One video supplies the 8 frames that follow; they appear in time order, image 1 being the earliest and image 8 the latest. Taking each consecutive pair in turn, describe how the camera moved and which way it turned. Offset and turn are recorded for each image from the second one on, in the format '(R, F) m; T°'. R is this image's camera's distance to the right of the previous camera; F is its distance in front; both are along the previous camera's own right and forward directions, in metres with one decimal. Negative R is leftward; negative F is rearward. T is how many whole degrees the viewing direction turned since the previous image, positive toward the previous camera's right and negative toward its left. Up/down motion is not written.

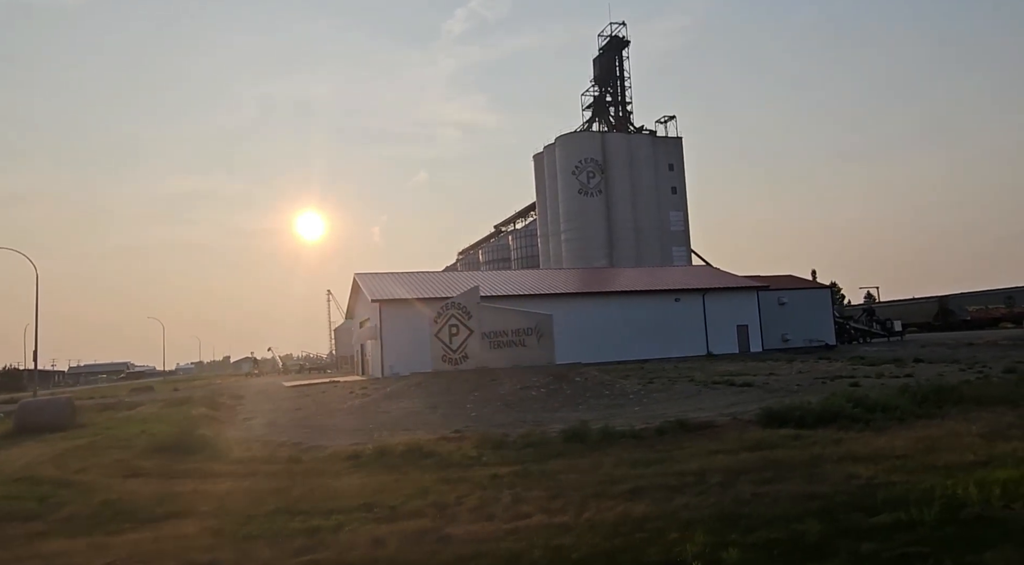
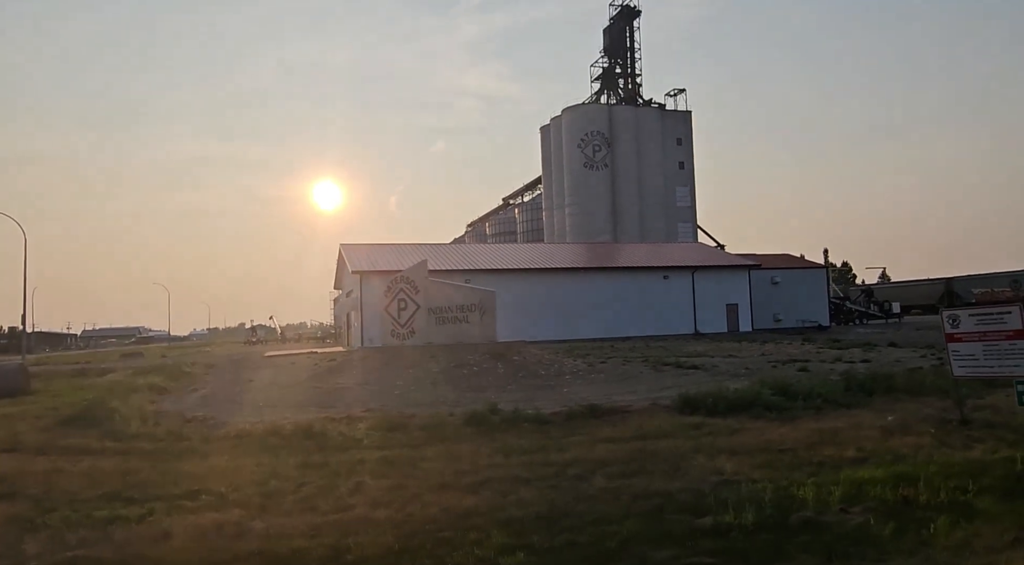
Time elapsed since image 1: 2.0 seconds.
(+1.7, +0.4) m; 0°
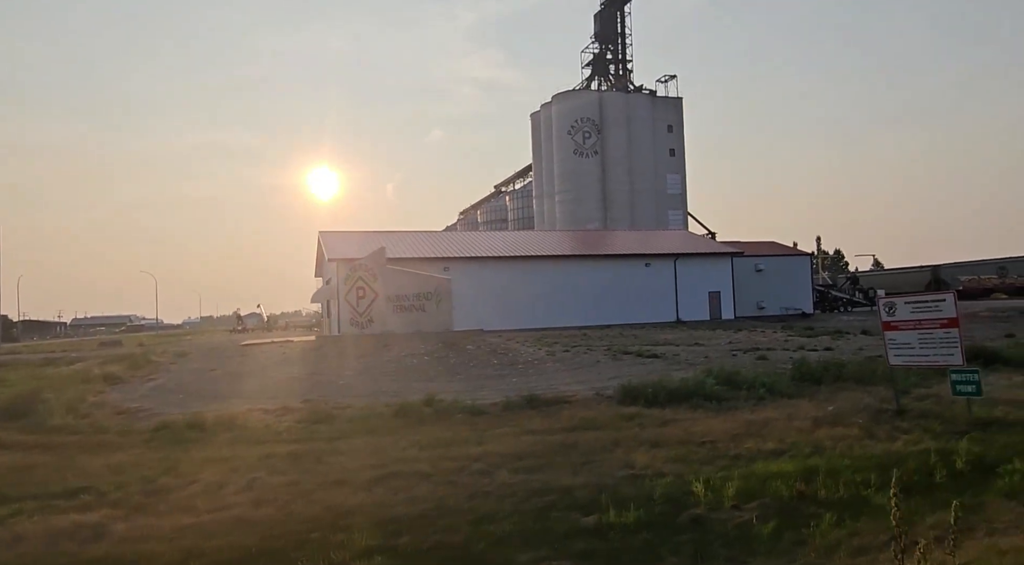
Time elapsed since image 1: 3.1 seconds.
(+0.9, +0.3) m; +1°
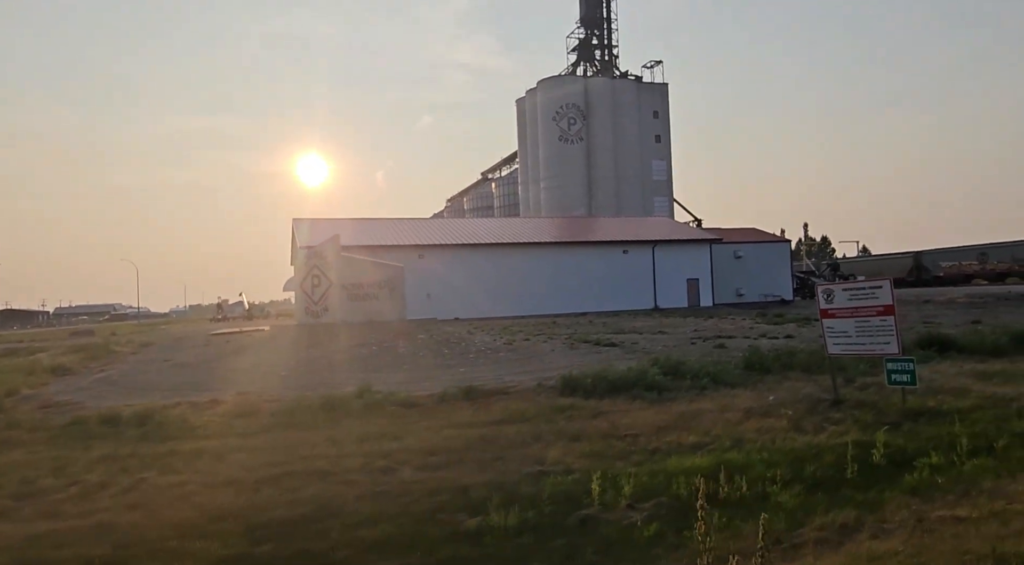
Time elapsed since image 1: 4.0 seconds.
(+0.9, +0.4) m; +1°
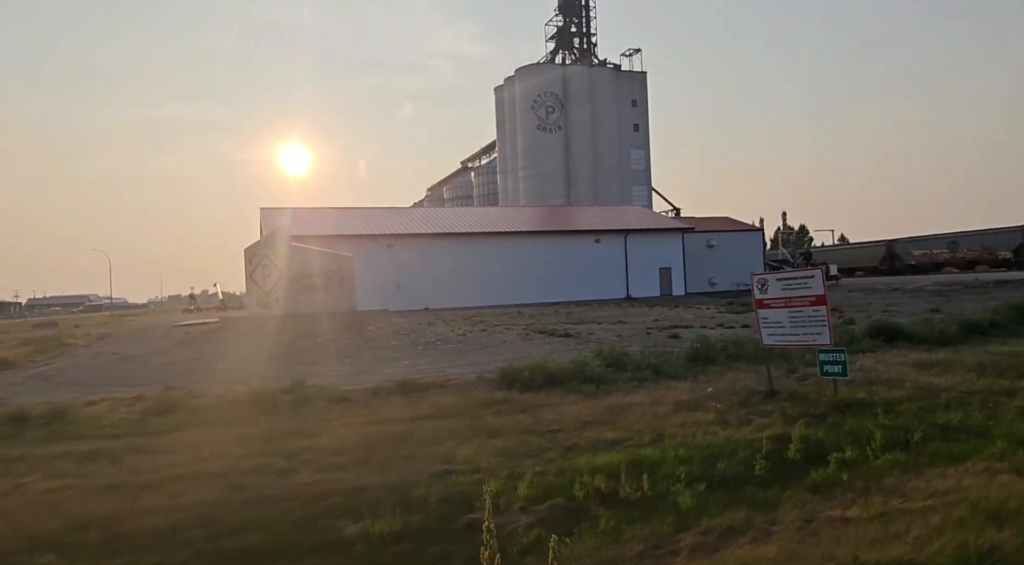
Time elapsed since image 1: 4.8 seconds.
(+0.7, +0.3) m; +1°
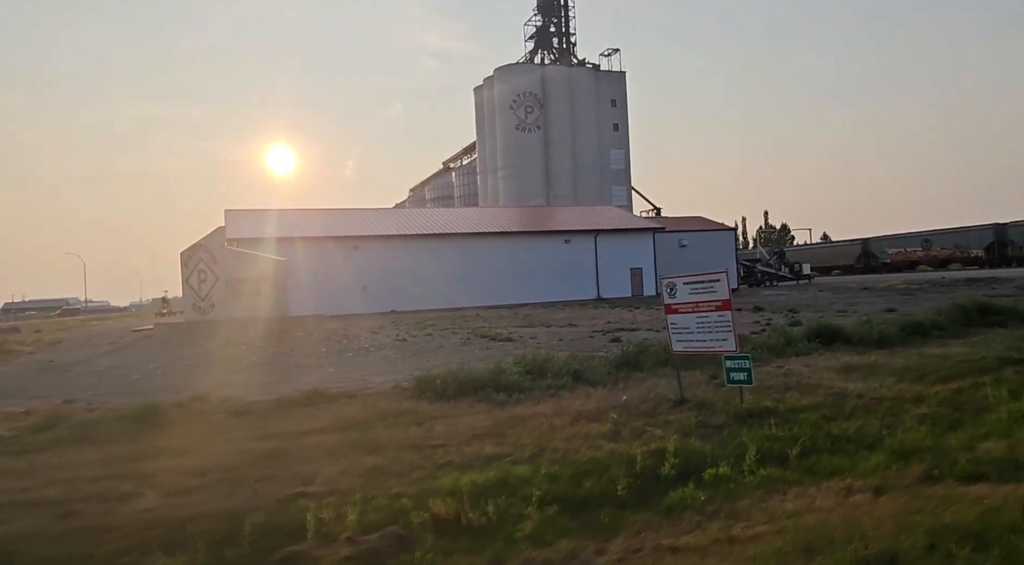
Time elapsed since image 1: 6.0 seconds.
(+1.1, +0.4) m; +1°
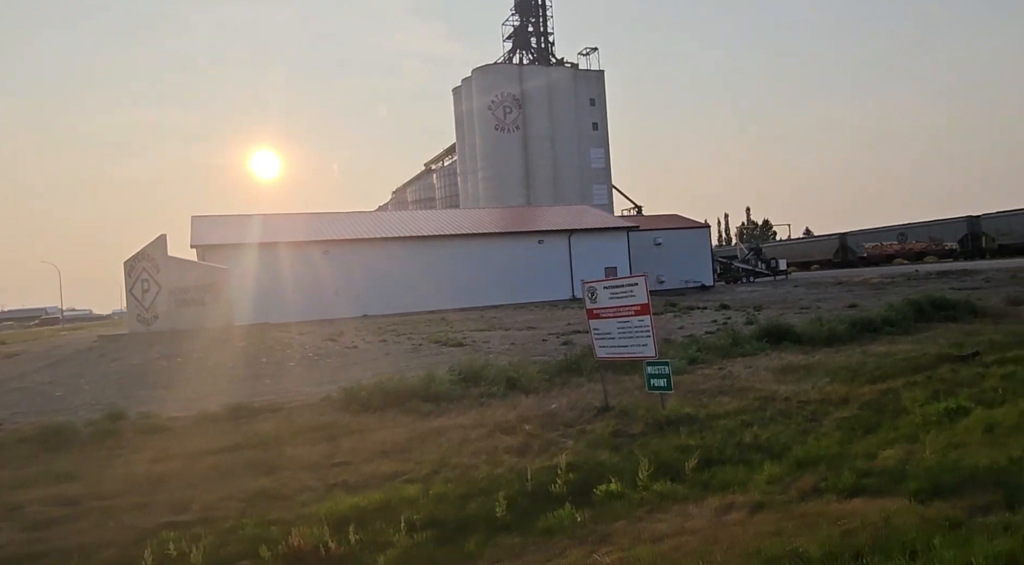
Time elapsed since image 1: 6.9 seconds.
(+0.9, +0.3) m; +1°
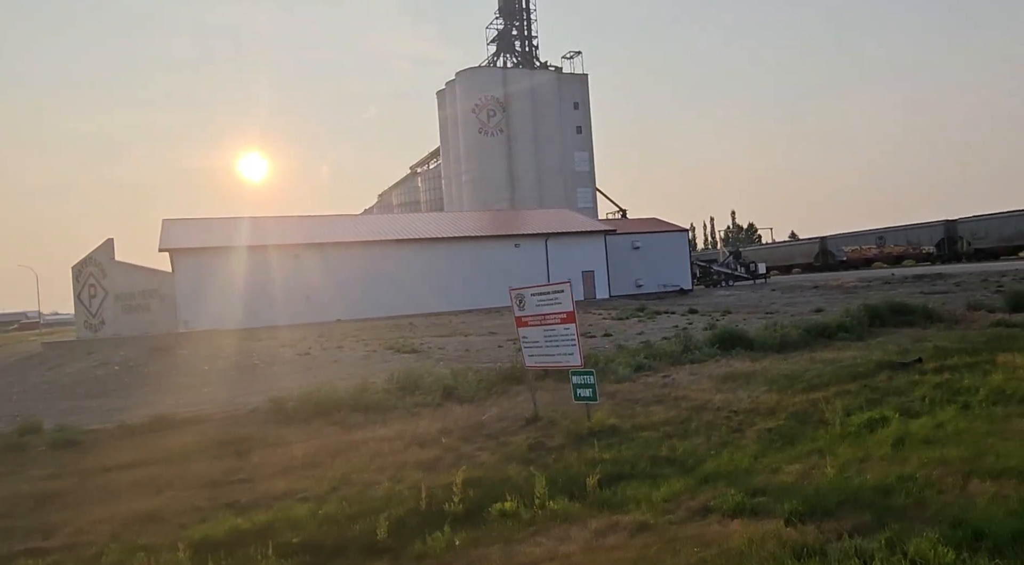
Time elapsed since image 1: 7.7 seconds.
(+0.8, +0.3) m; +1°
